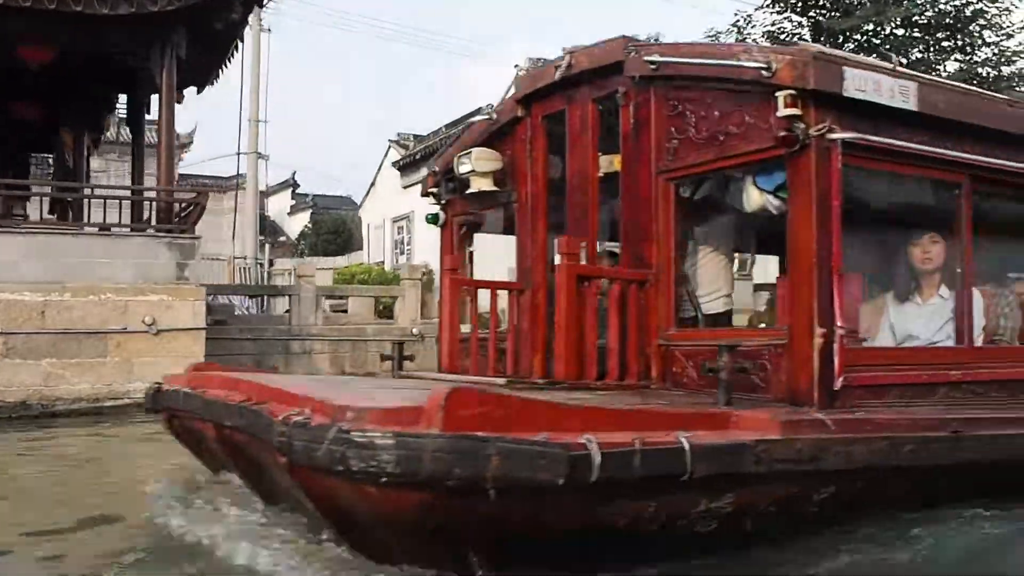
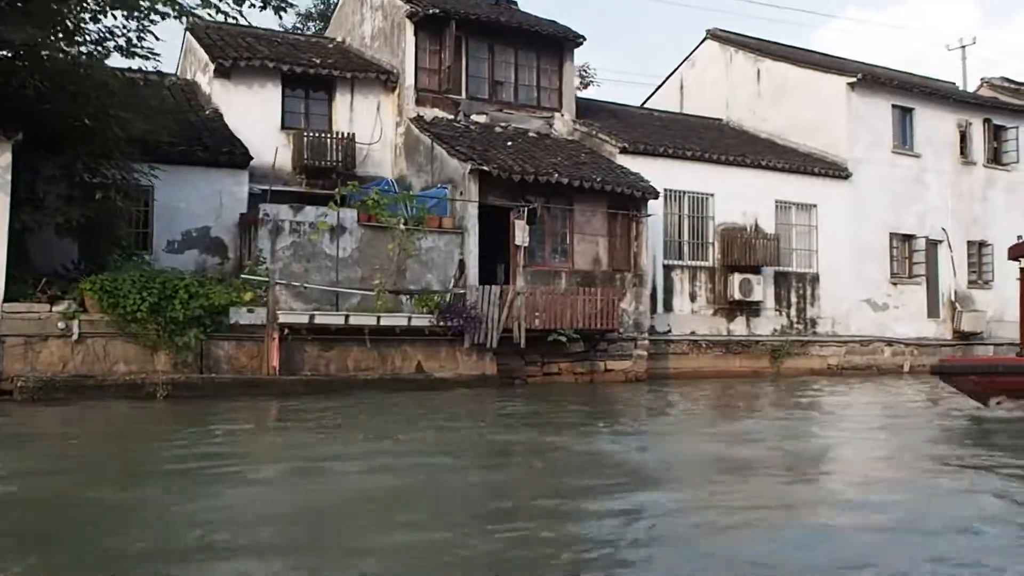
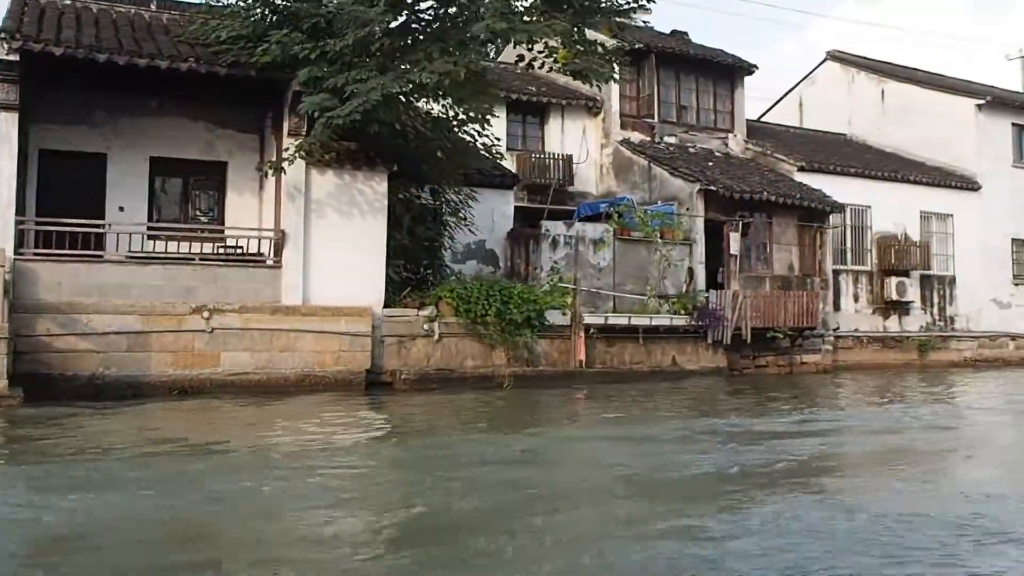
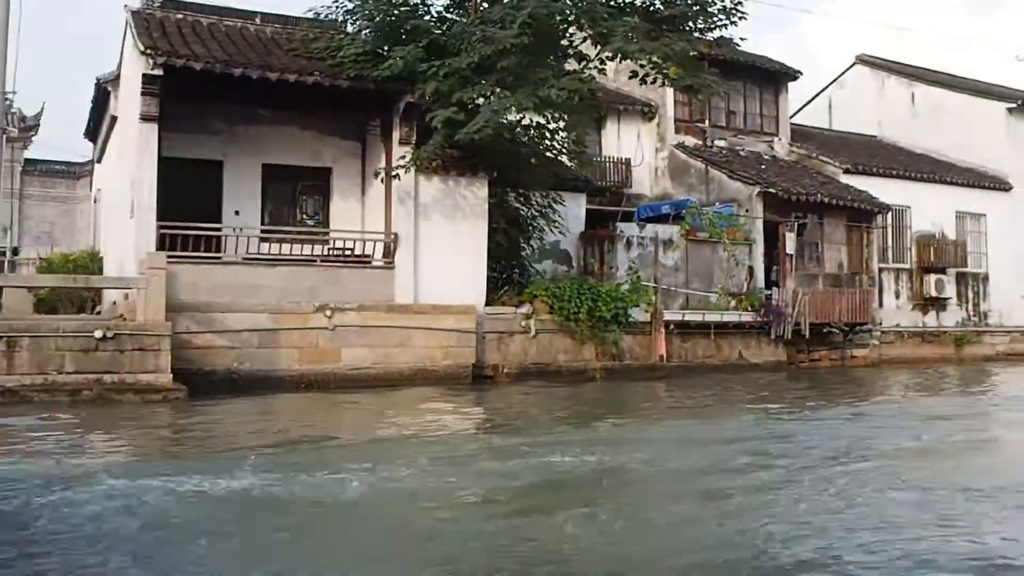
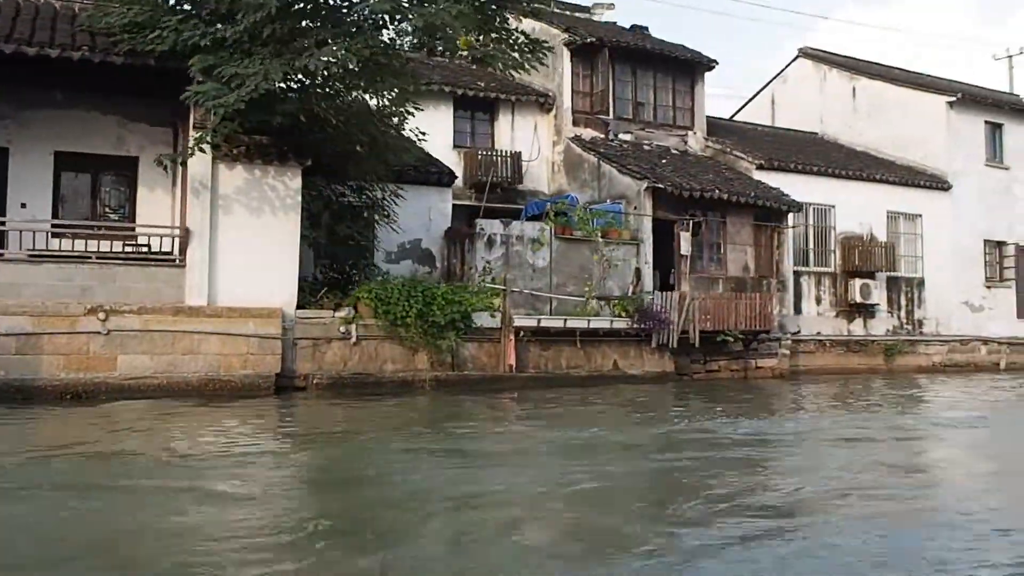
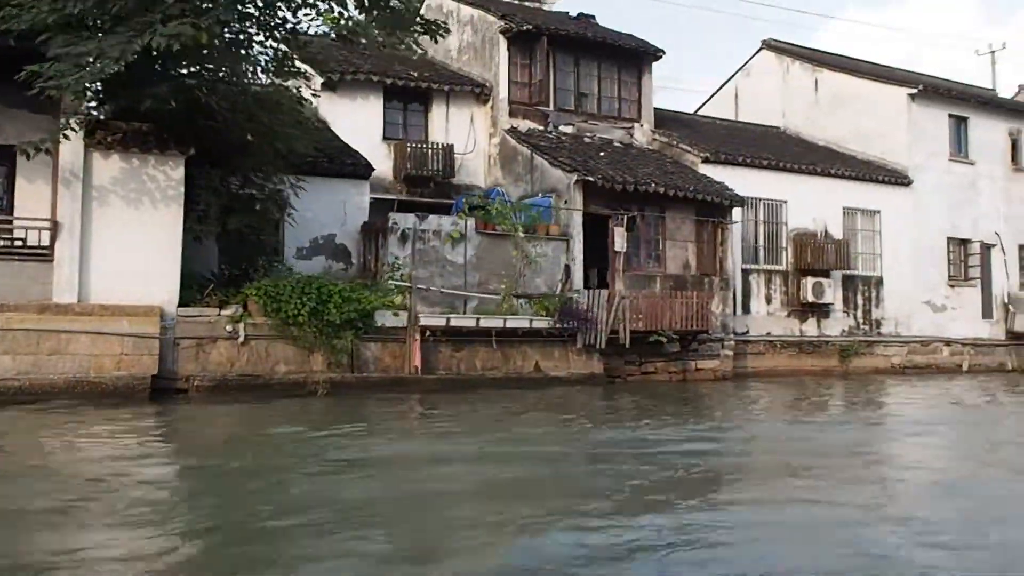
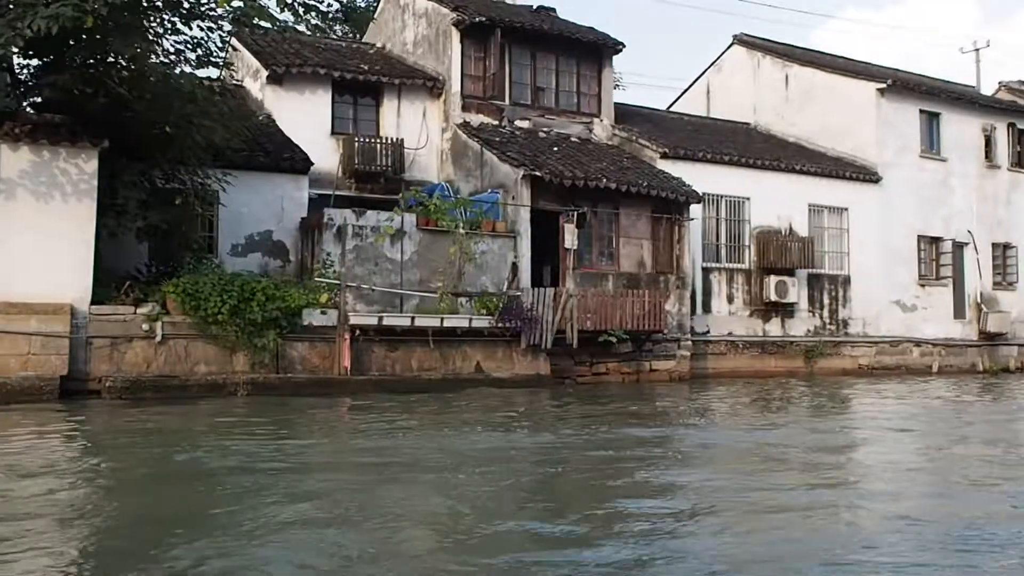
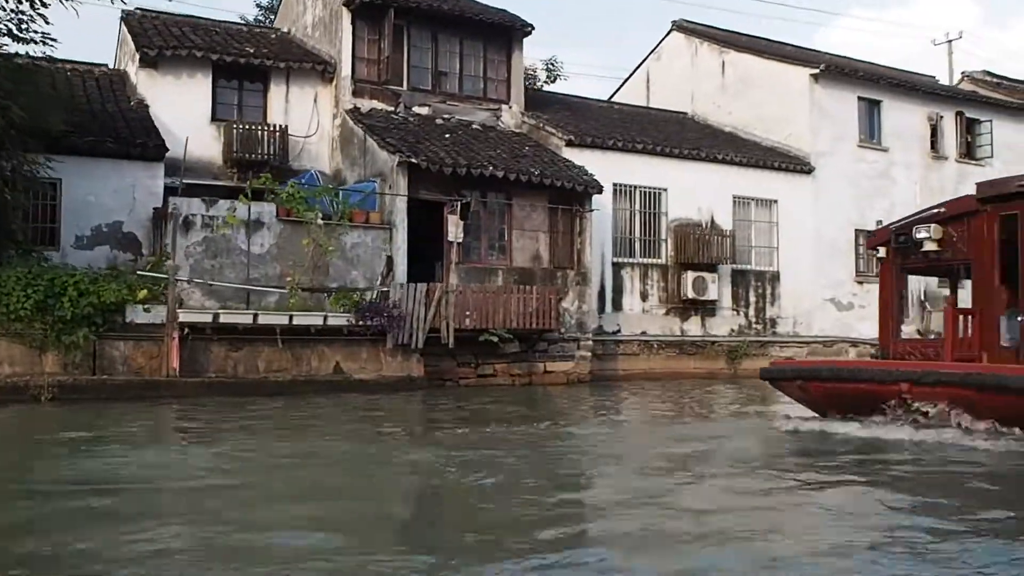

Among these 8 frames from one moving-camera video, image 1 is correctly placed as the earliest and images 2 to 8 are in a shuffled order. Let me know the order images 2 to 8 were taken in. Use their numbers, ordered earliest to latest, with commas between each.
4, 3, 5, 6, 7, 2, 8
